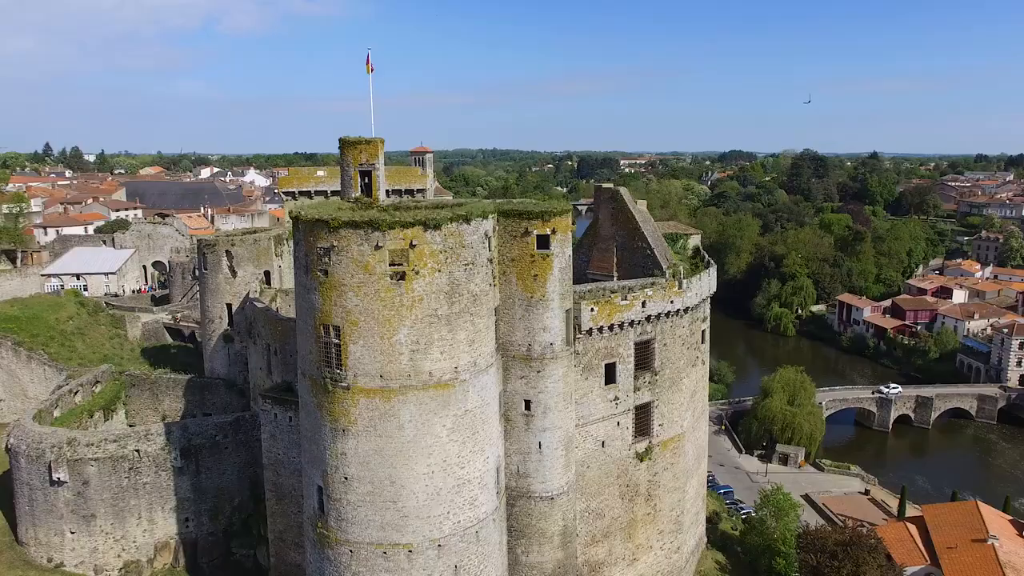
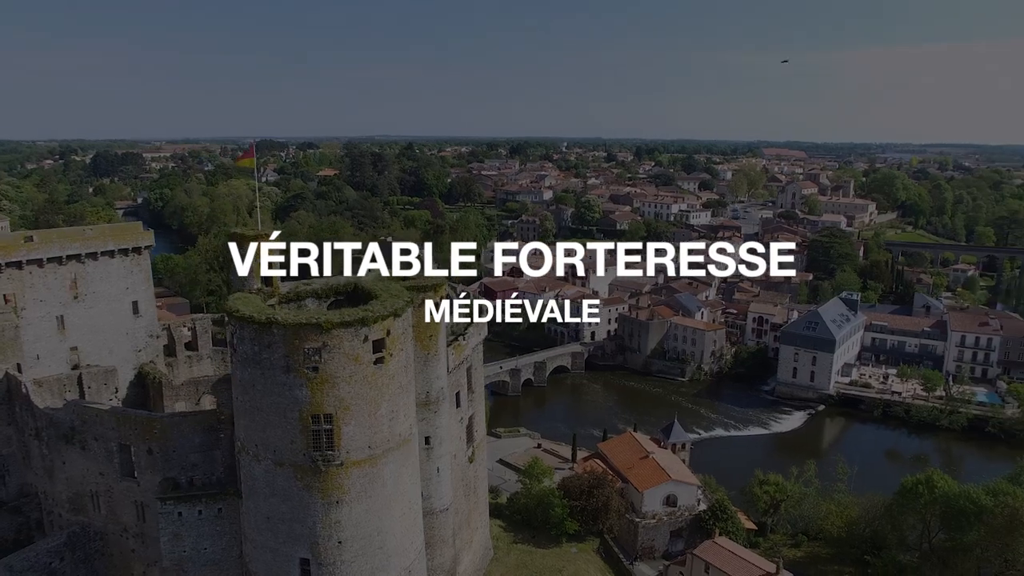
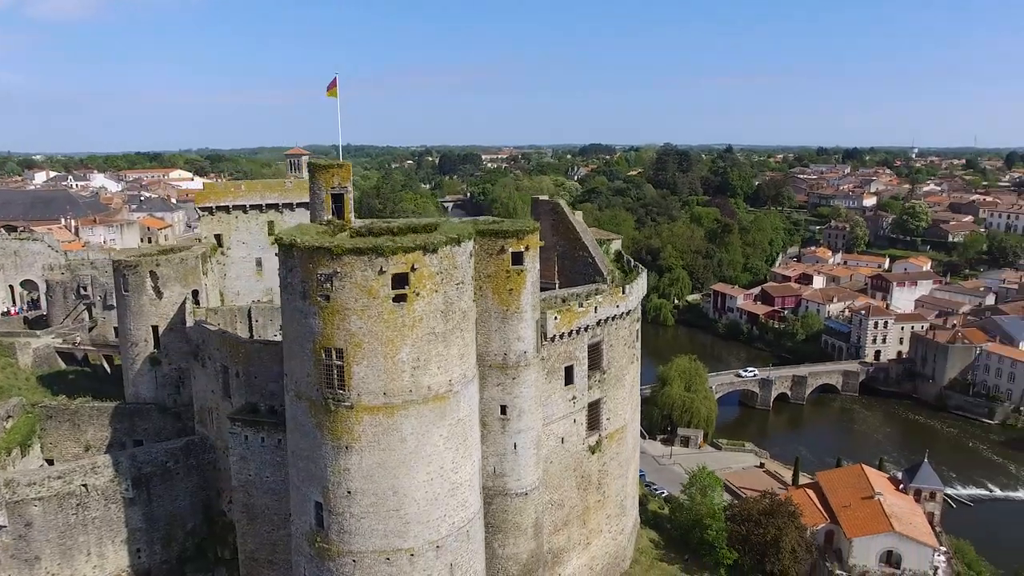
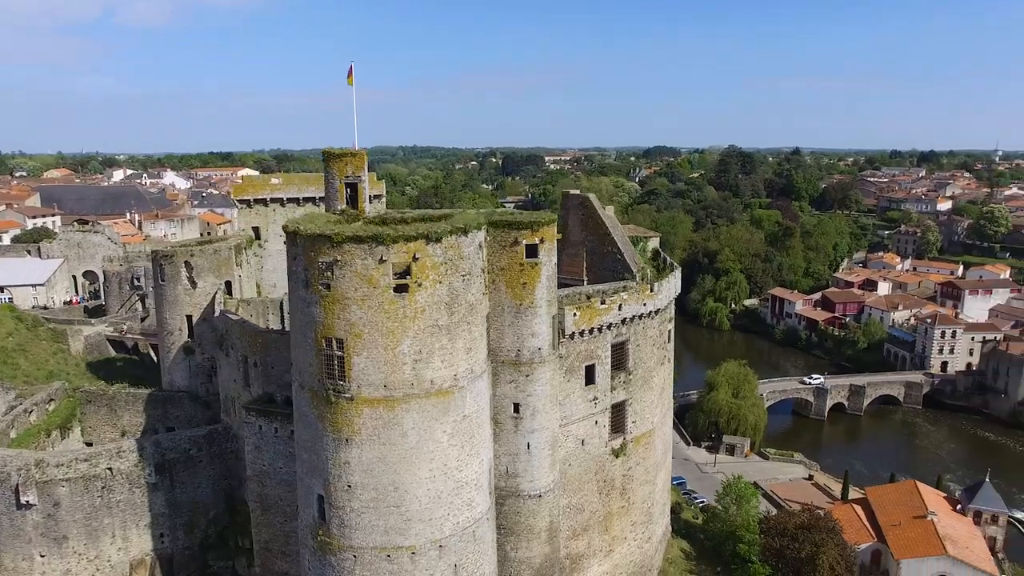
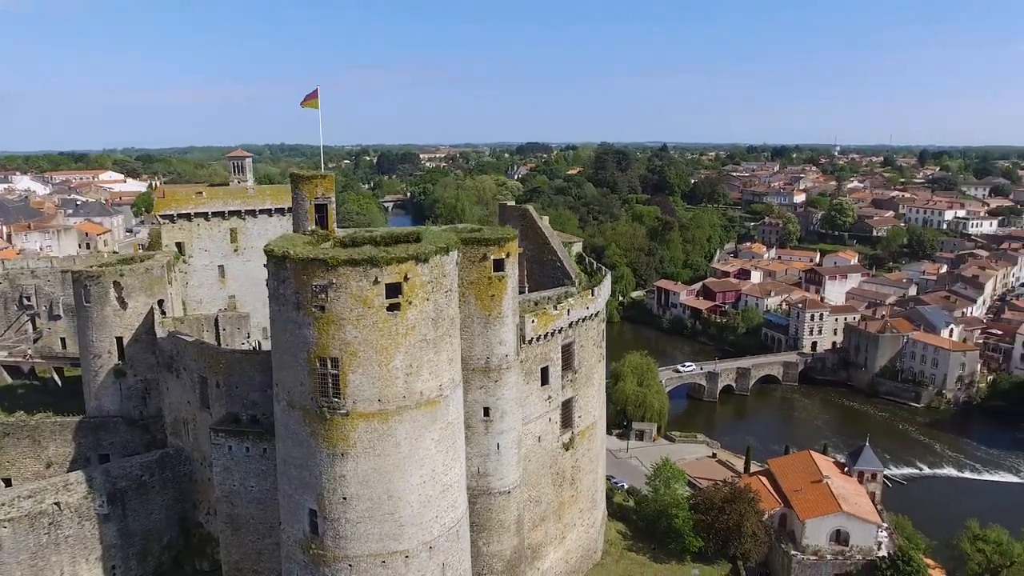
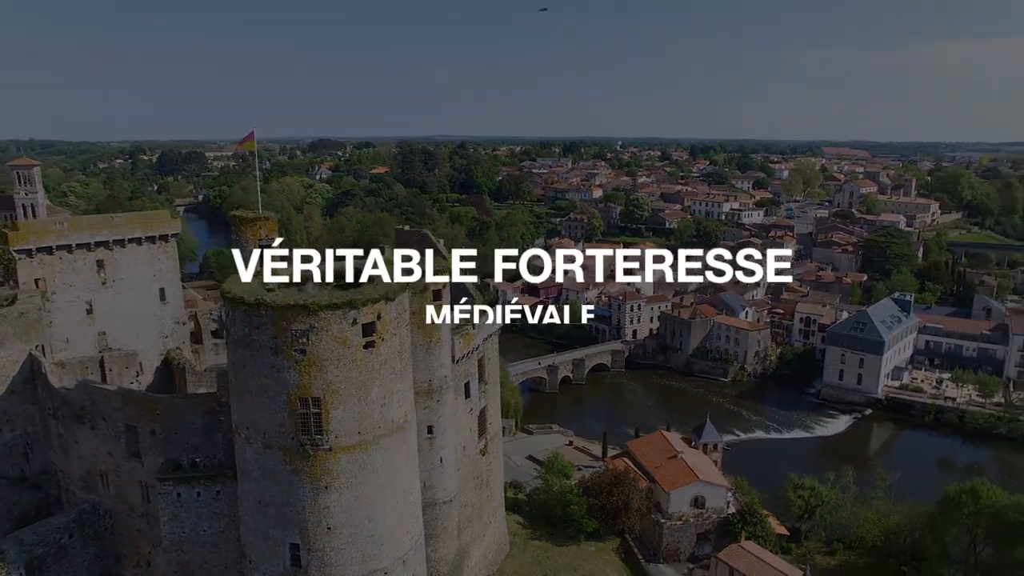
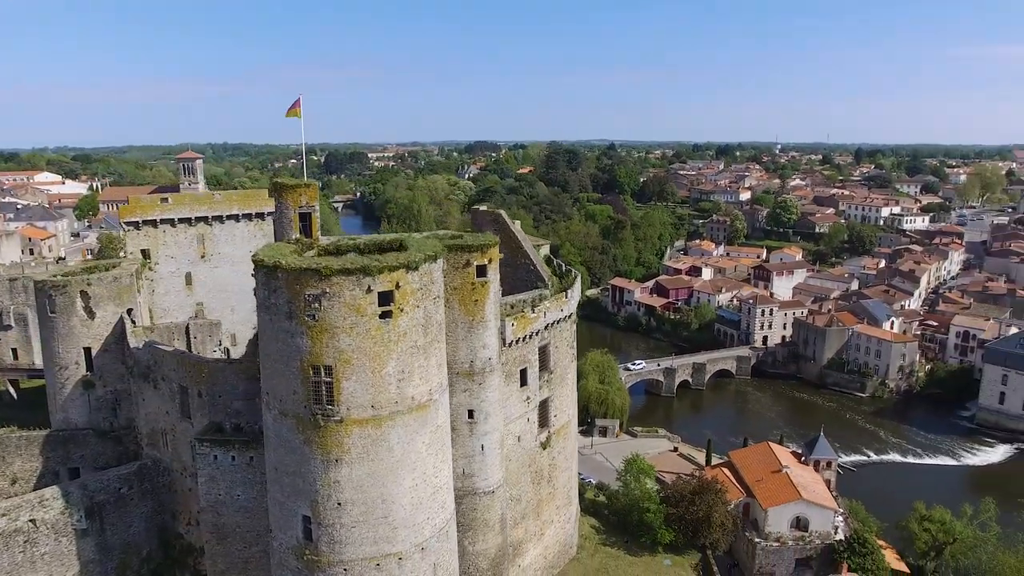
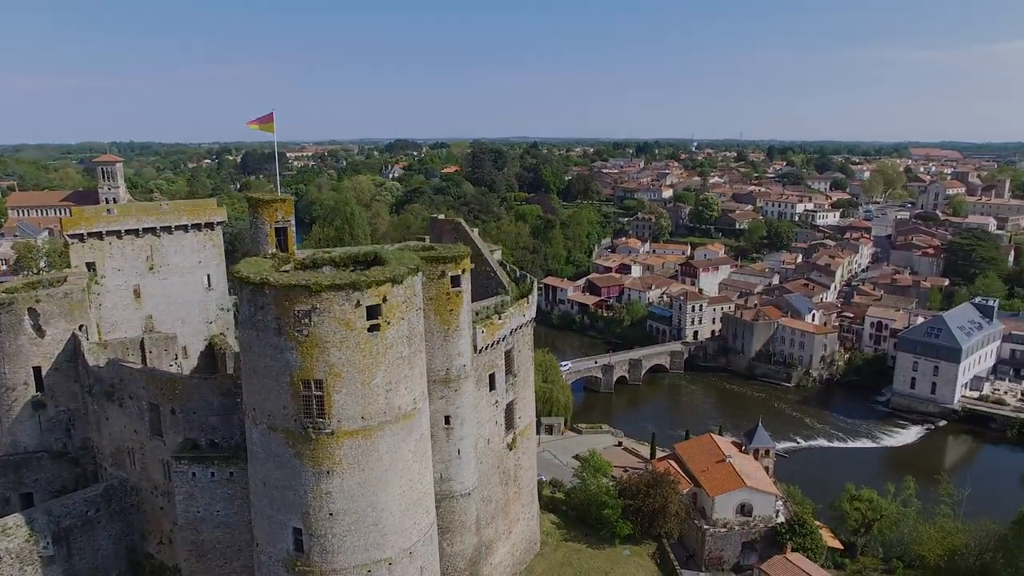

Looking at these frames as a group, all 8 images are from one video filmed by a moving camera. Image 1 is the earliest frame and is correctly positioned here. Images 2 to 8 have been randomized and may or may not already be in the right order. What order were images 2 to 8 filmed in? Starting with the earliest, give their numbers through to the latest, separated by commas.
4, 3, 5, 7, 8, 6, 2
